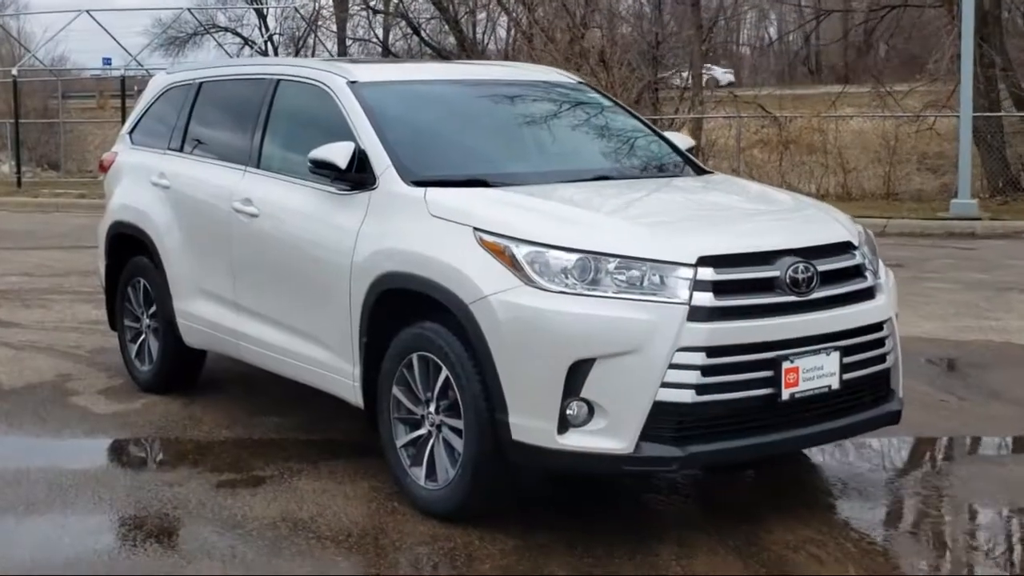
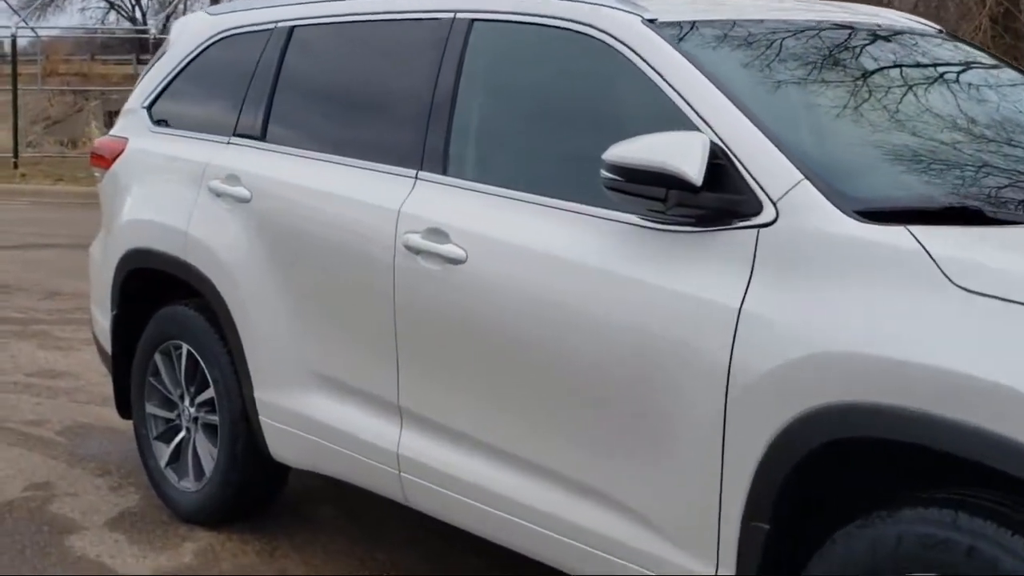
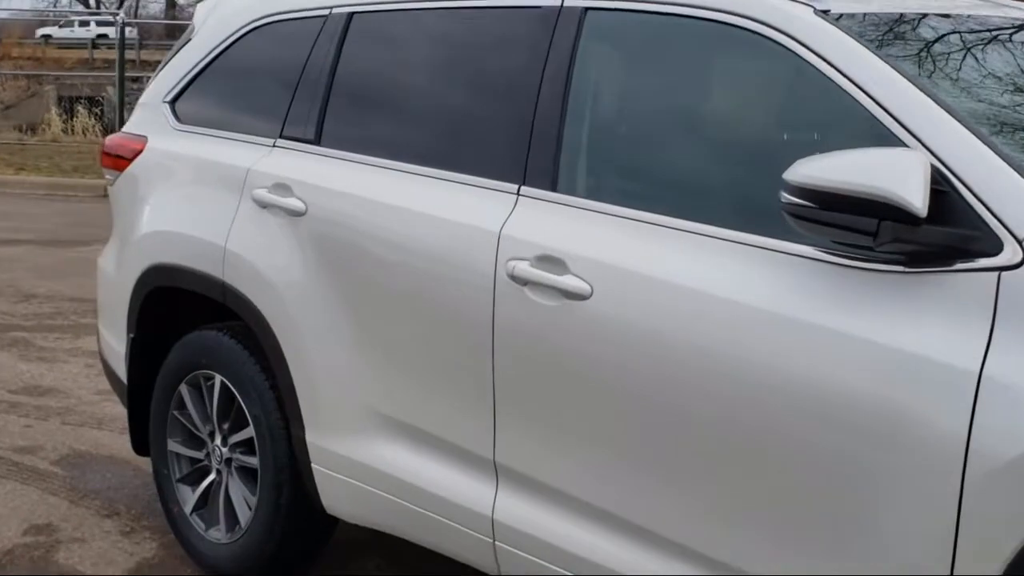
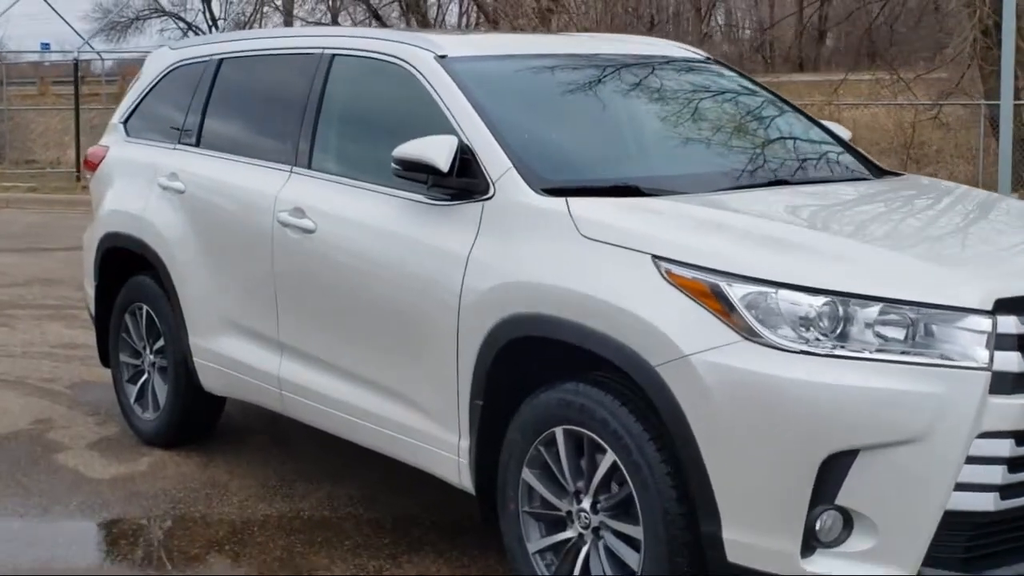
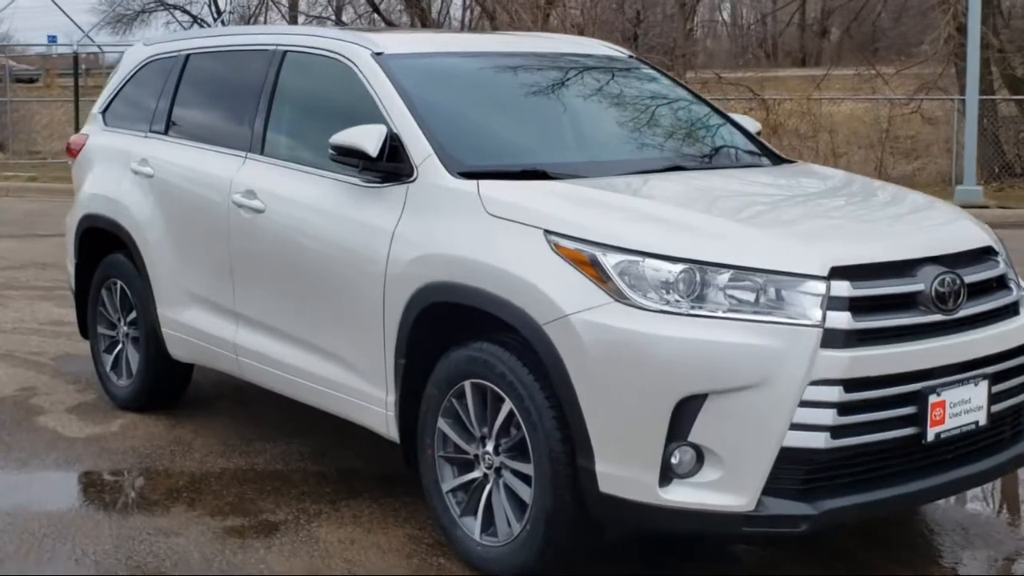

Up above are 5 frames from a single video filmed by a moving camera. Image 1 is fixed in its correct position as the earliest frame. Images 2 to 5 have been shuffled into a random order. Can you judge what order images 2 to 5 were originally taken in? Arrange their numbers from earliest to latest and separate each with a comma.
5, 4, 2, 3
